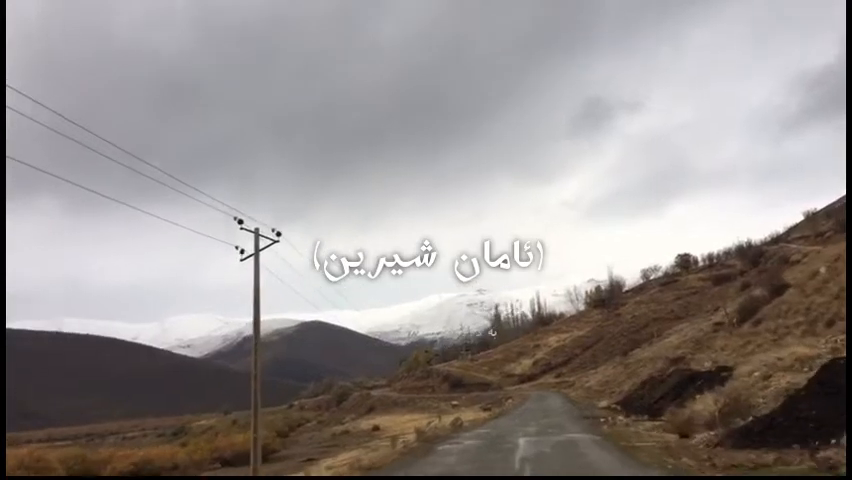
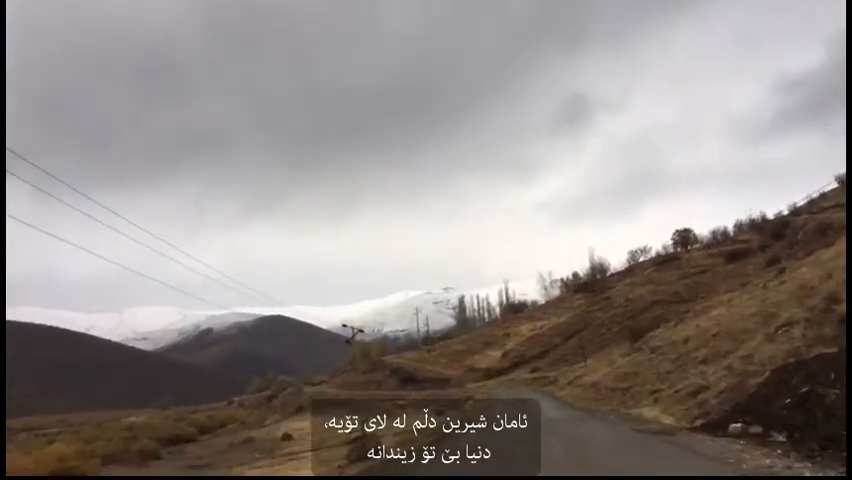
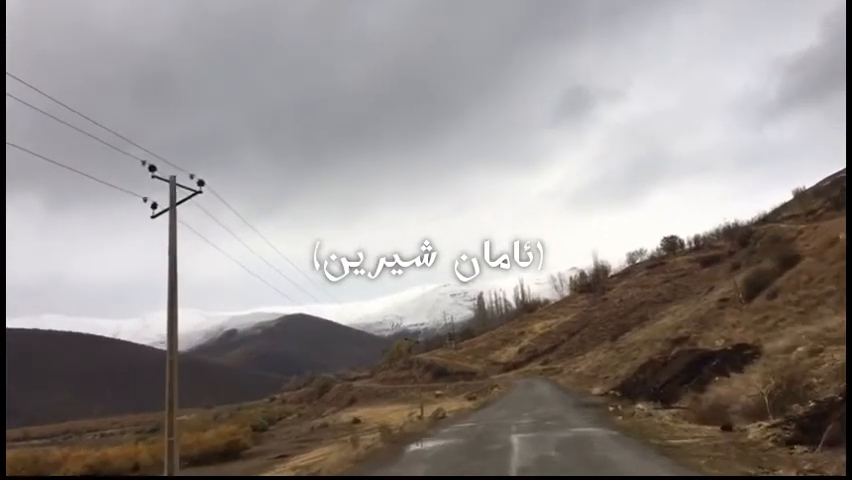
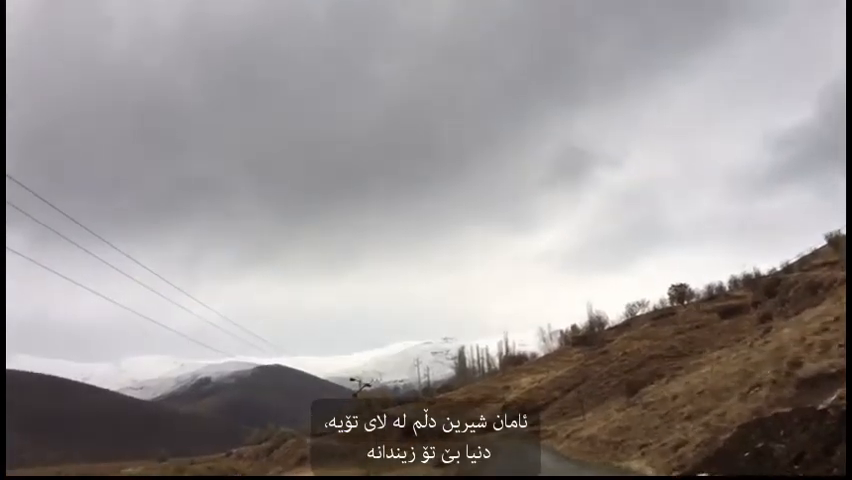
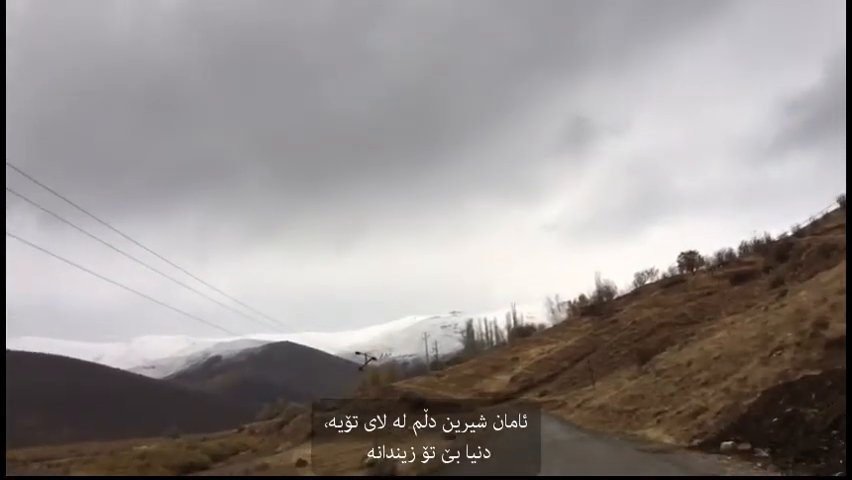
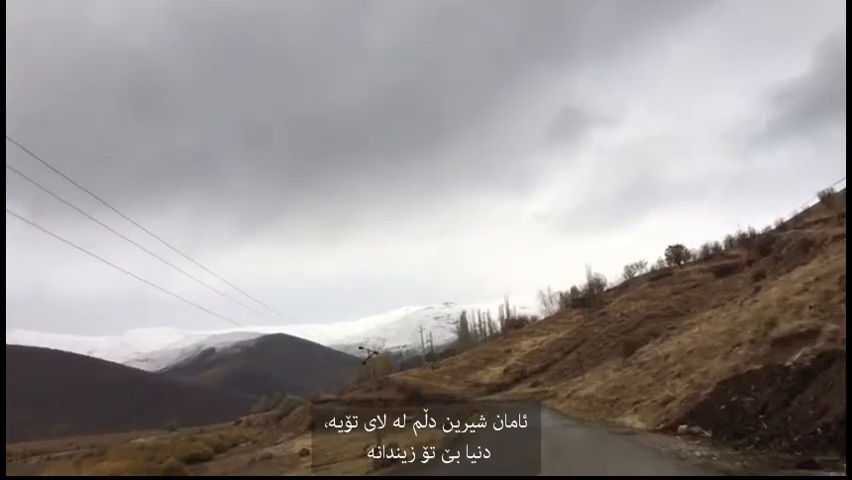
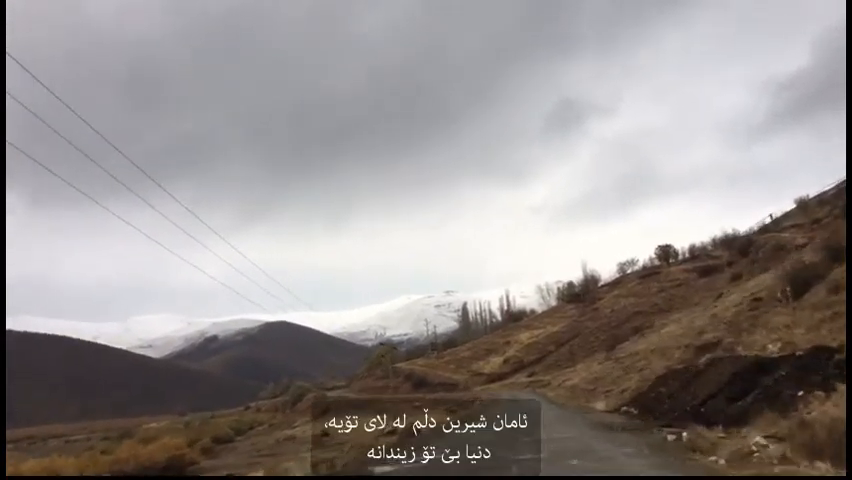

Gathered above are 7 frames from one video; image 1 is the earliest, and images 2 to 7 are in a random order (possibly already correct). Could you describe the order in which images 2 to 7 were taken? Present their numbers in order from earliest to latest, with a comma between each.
3, 7, 6, 4, 5, 2
